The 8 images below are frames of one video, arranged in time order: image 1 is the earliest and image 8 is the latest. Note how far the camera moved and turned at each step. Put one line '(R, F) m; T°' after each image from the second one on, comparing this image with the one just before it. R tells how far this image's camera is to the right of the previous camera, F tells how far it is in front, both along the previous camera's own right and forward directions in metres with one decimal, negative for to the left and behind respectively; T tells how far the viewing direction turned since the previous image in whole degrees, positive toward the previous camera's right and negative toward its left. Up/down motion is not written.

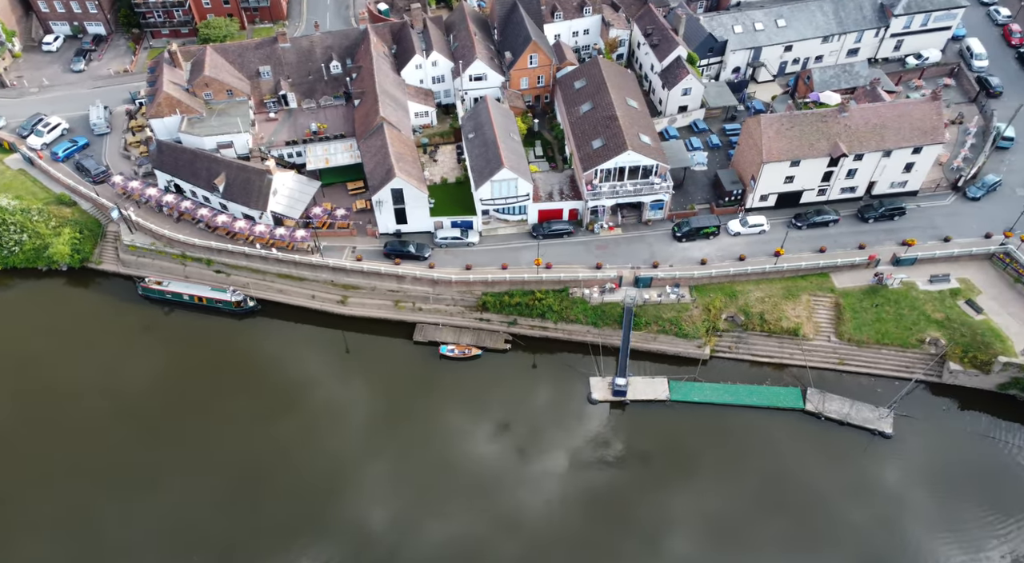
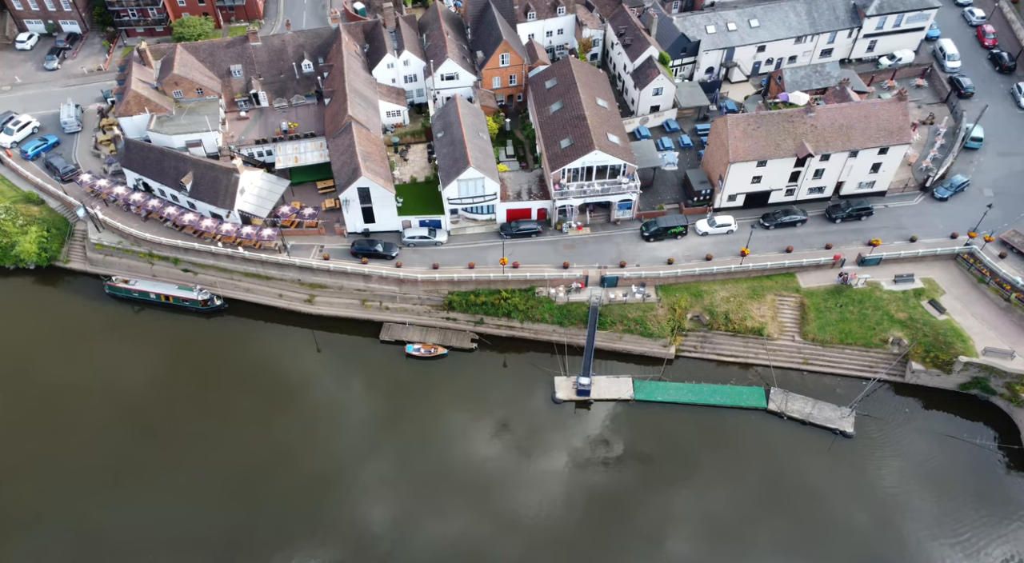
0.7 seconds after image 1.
(+2.9, 0.0) m; 0°
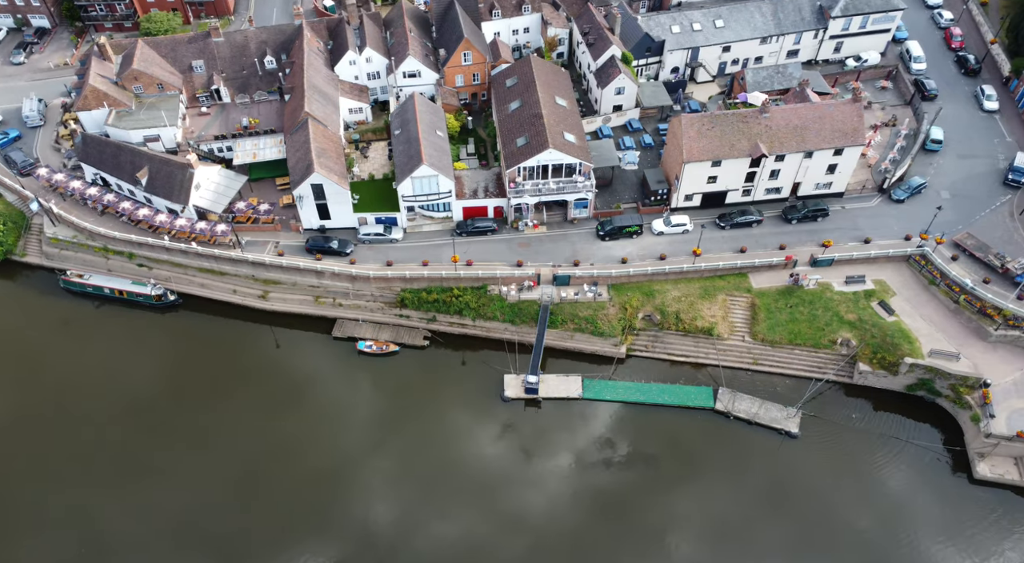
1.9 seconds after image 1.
(+4.5, 0.0) m; 0°
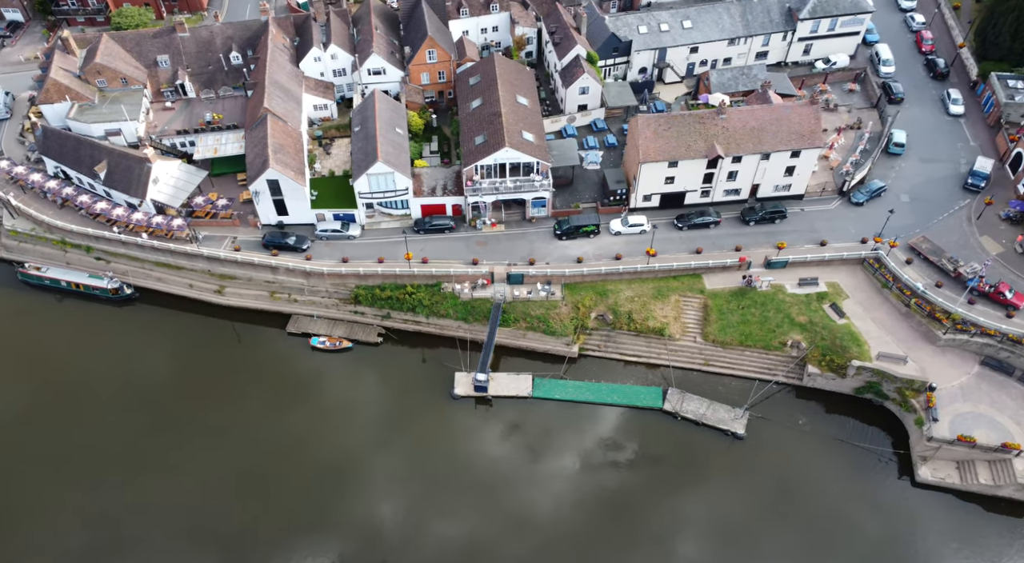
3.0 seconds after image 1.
(+4.5, -0.1) m; 0°
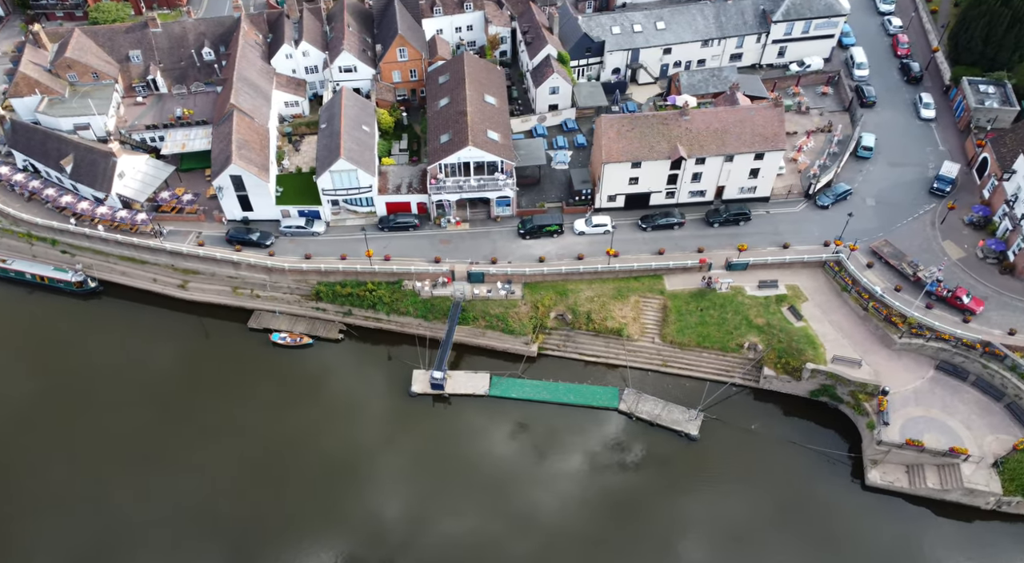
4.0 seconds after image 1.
(+4.0, -0.1) m; 0°
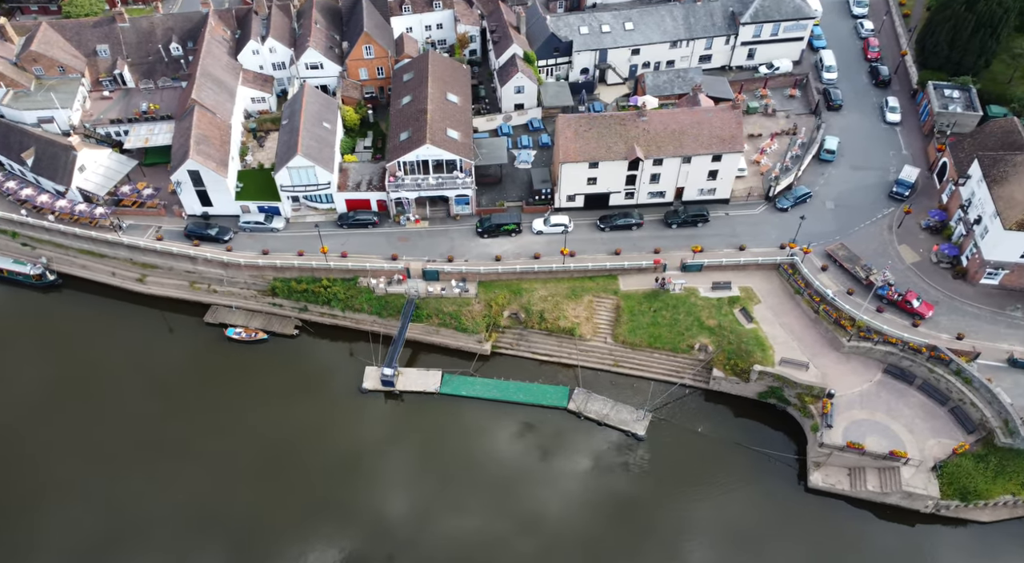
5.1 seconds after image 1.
(+4.5, -0.2) m; 0°
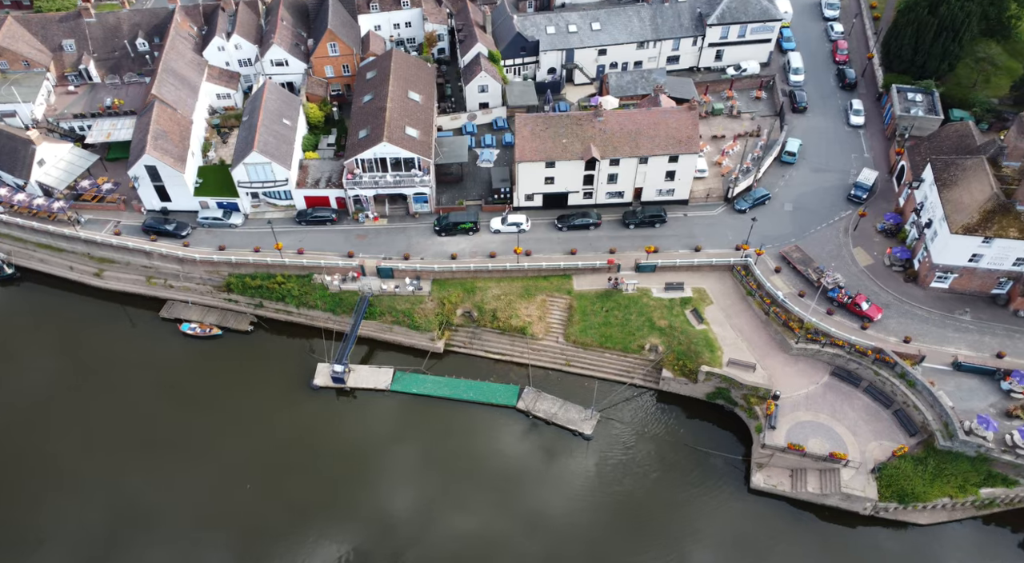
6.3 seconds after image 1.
(+4.4, -0.1) m; 0°
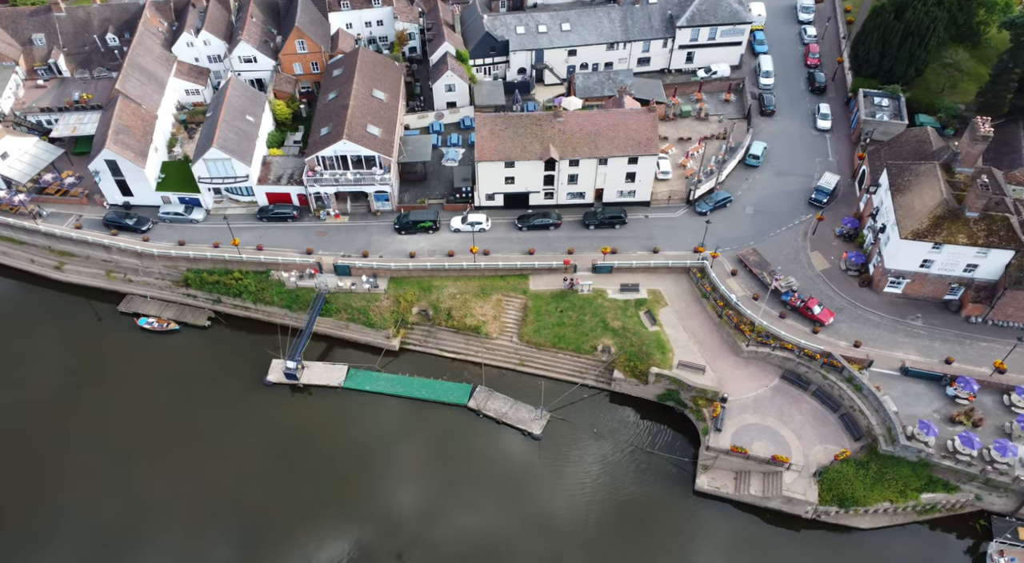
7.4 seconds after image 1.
(+4.4, -0.1) m; 0°
